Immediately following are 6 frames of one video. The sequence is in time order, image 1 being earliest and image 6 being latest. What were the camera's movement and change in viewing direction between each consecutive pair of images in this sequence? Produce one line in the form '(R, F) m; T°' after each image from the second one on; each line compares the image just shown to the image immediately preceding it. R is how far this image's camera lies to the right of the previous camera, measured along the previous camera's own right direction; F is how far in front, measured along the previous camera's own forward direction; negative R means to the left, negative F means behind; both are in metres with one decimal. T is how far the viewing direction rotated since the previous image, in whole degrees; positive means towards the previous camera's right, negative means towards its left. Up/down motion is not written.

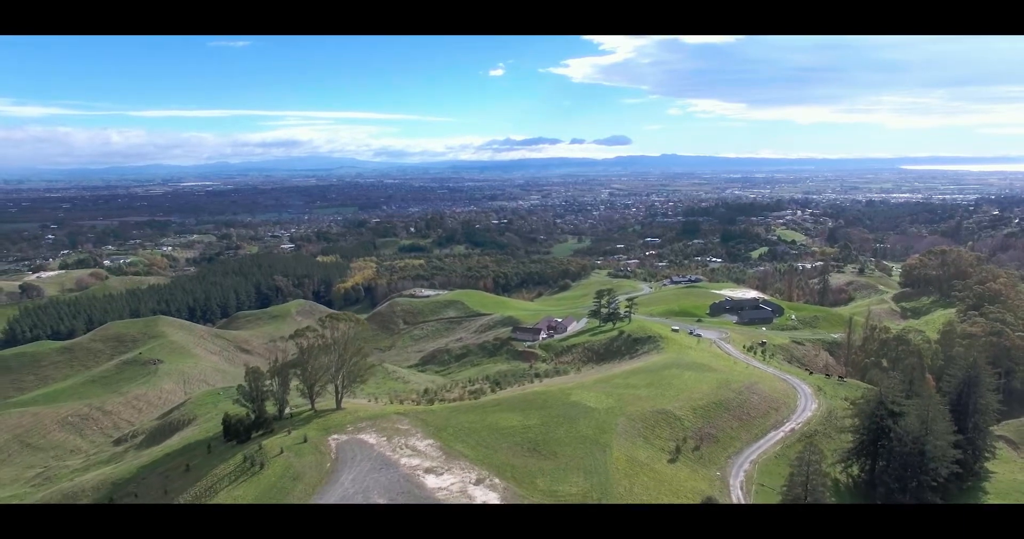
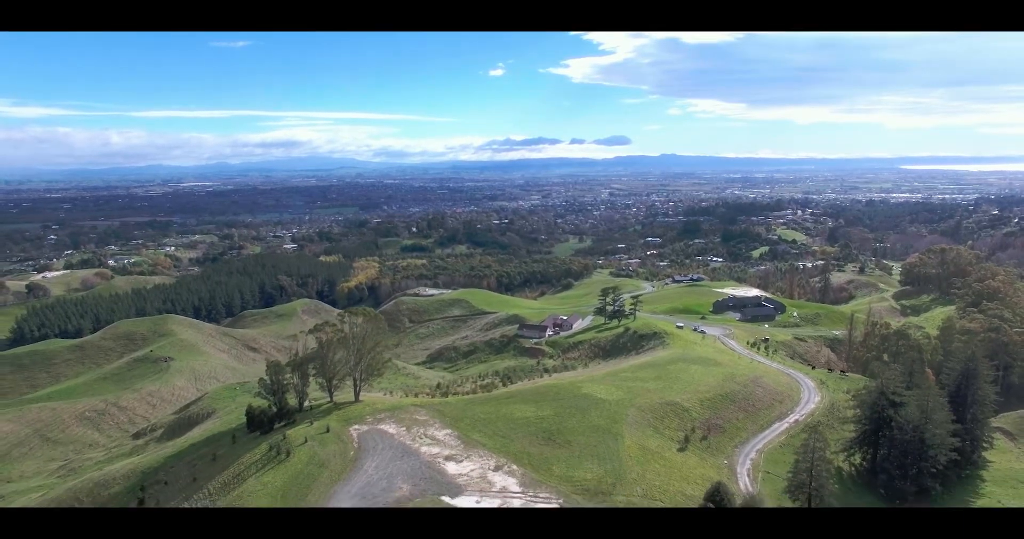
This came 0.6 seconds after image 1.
(-0.5, -0.7) m; 0°
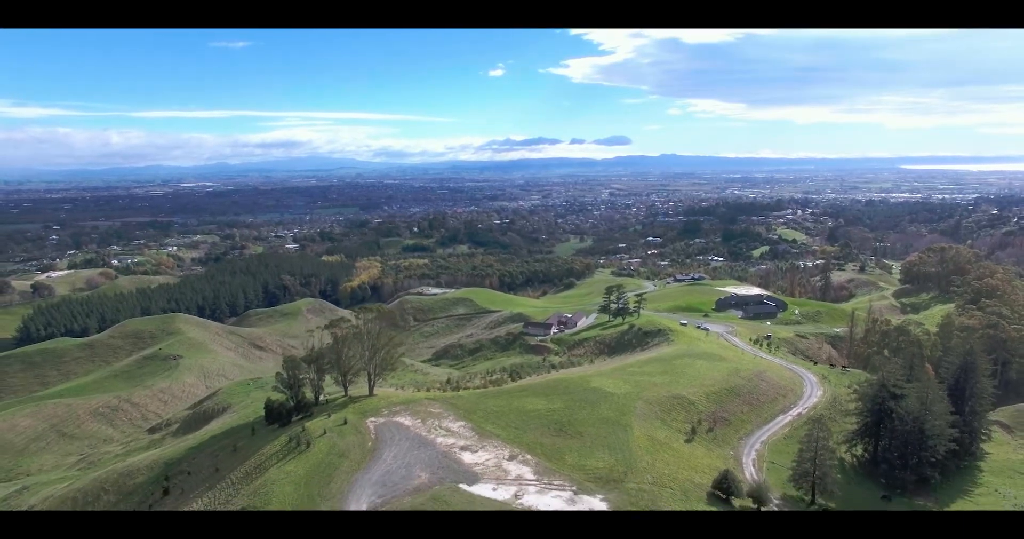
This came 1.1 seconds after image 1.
(-0.4, -0.6) m; 0°
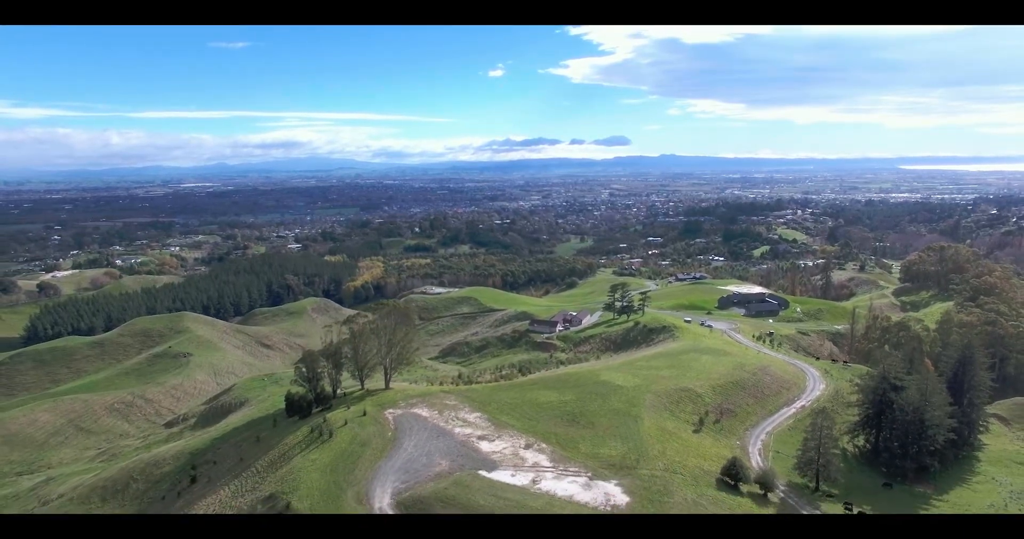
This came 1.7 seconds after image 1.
(-0.5, -0.7) m; 0°
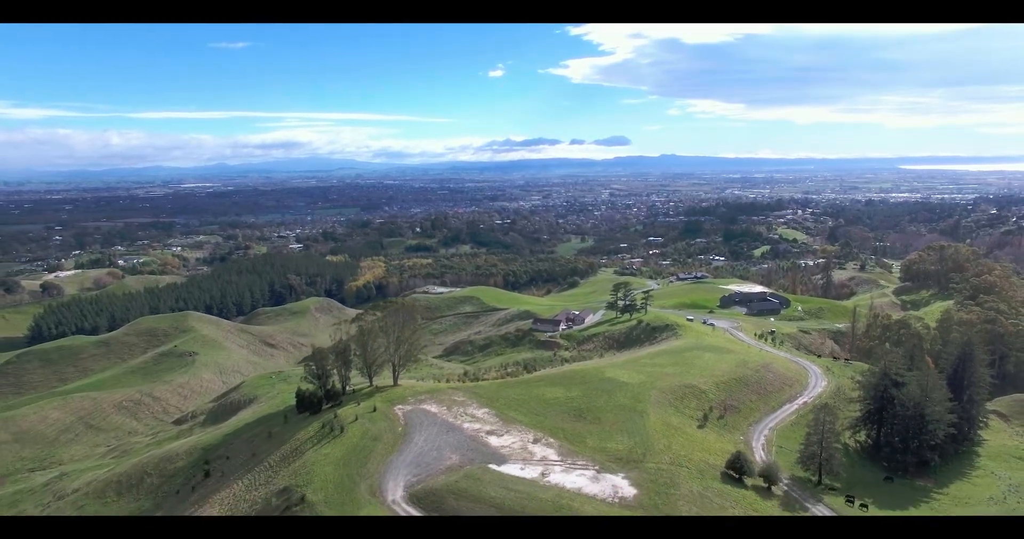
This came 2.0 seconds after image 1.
(-0.3, -0.4) m; 0°
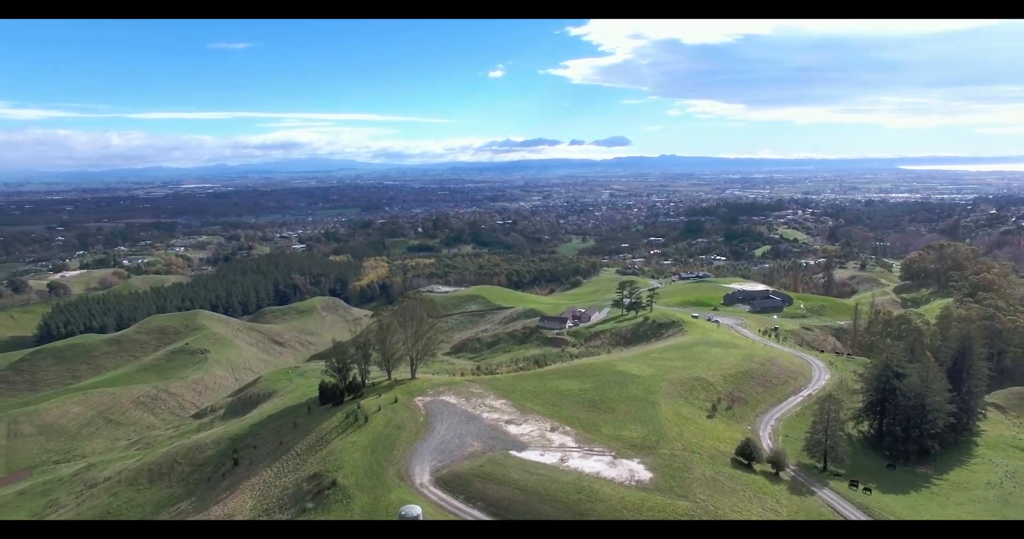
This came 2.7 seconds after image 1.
(-0.6, -0.9) m; 0°
